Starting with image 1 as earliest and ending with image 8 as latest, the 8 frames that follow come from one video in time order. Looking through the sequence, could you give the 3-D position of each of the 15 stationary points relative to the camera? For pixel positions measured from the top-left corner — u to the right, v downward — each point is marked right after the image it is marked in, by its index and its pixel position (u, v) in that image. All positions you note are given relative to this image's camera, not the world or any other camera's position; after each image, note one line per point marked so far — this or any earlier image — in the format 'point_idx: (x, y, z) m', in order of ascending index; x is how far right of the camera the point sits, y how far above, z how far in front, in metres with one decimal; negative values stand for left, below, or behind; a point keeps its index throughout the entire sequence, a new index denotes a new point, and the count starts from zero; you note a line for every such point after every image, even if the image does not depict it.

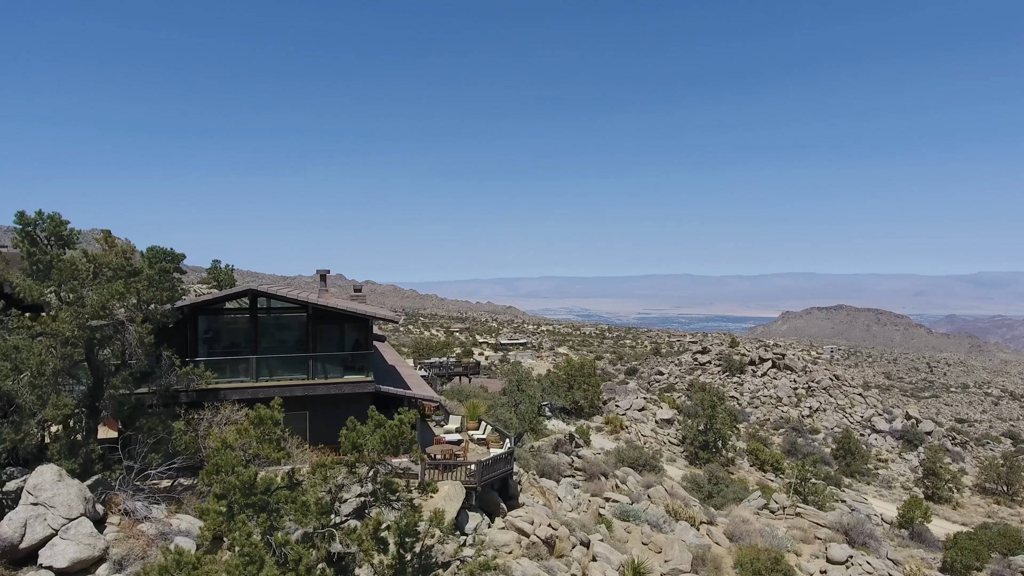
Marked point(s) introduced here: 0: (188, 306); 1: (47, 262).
0: (-9.4, -0.5, +17.1) m
1: (-9.0, +0.5, +11.3) m
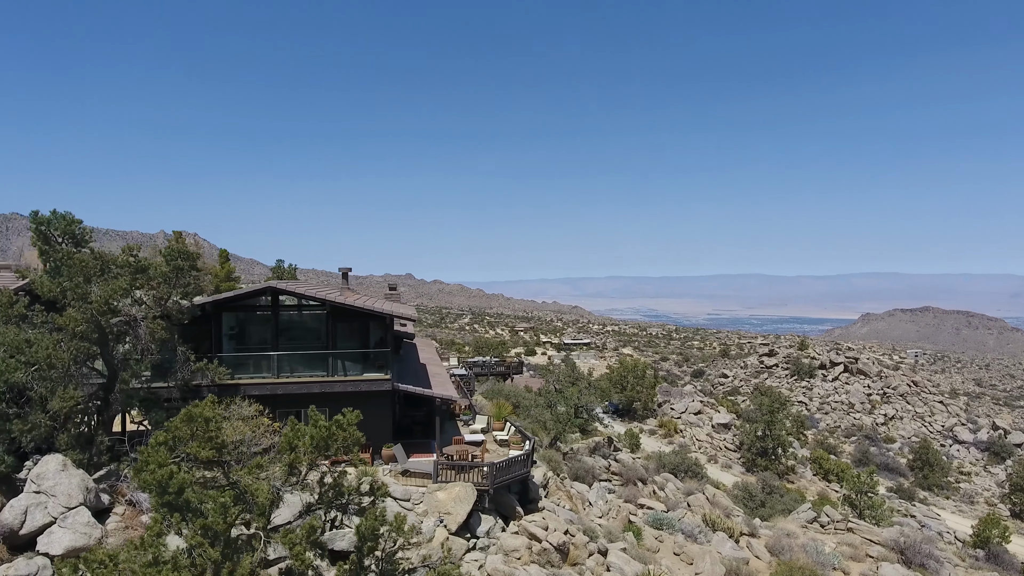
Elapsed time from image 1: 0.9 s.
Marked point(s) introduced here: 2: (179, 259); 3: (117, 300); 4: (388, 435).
0: (-8.9, -0.4, +17.5) m
1: (-9.1, +0.6, +11.8) m
2: (-7.7, +0.7, +14.0) m
3: (-8.1, -0.2, +11.9) m
4: (-3.8, -4.6, +18.4) m
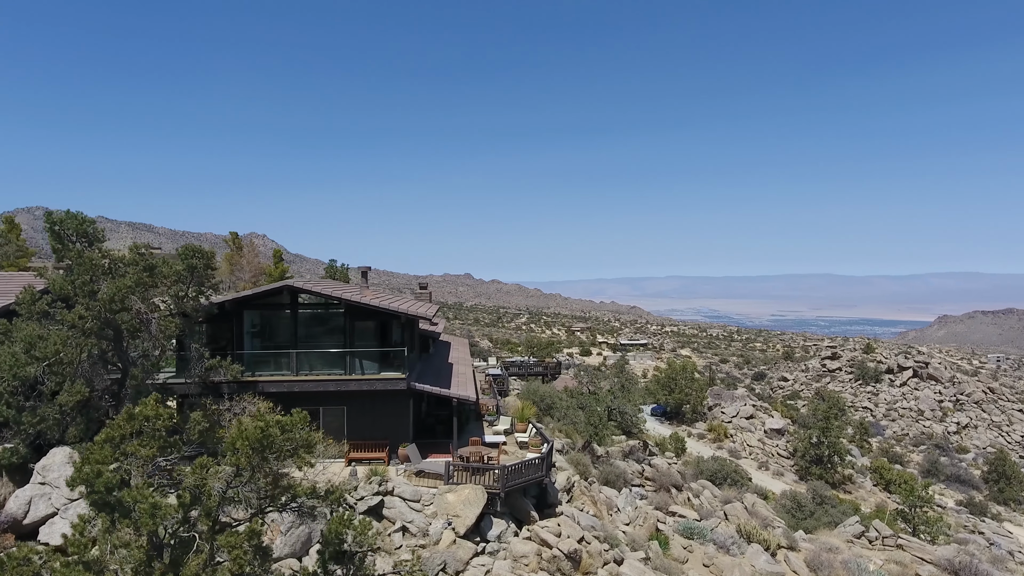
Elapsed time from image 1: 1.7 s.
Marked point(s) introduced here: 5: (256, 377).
0: (-8.4, -0.4, +17.9) m
1: (-9.1, +0.6, +12.2) m
2: (-7.5, +0.7, +14.2) m
3: (-8.1, -0.1, +12.2) m
4: (-3.3, -4.5, +18.3) m
5: (-7.5, -2.6, +17.3) m
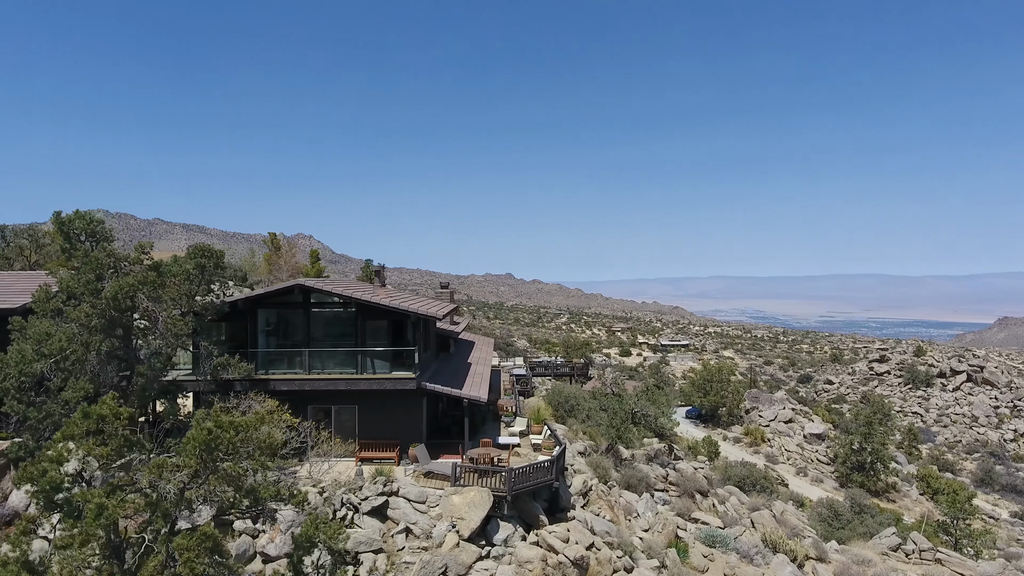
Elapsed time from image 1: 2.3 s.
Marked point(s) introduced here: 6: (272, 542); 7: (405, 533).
0: (-8.0, -0.4, +18.1) m
1: (-9.1, +0.7, +12.4) m
2: (-7.4, +0.8, +14.4) m
3: (-8.0, -0.1, +12.3) m
4: (-2.9, -4.5, +18.2) m
5: (-7.2, -2.6, +17.4) m
6: (-5.0, -5.3, +12.4) m
7: (-2.5, -5.8, +13.9) m
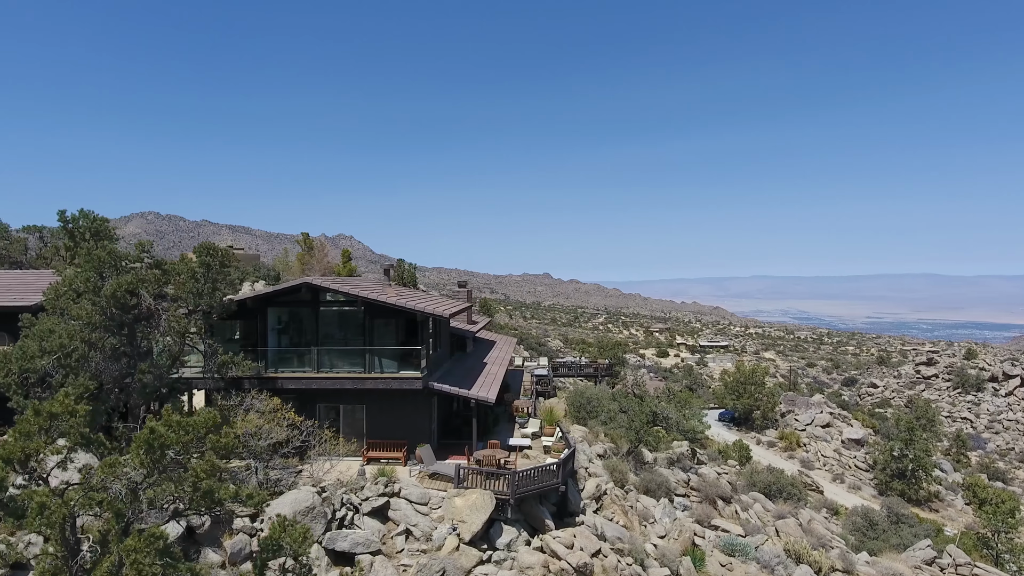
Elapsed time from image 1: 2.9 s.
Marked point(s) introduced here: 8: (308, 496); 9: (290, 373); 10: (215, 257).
0: (-7.7, -0.3, +18.2) m
1: (-9.1, +0.7, +12.6) m
2: (-7.3, +0.8, +14.5) m
3: (-8.1, 0.0, +12.5) m
4: (-2.6, -4.5, +18.0) m
5: (-6.9, -2.5, +17.5) m
6: (-5.1, -5.2, +12.3) m
7: (-2.5, -5.7, +13.7) m
8: (-4.5, -4.6, +13.0) m
9: (-6.6, -2.5, +17.5) m
10: (-7.2, +0.8, +14.4) m
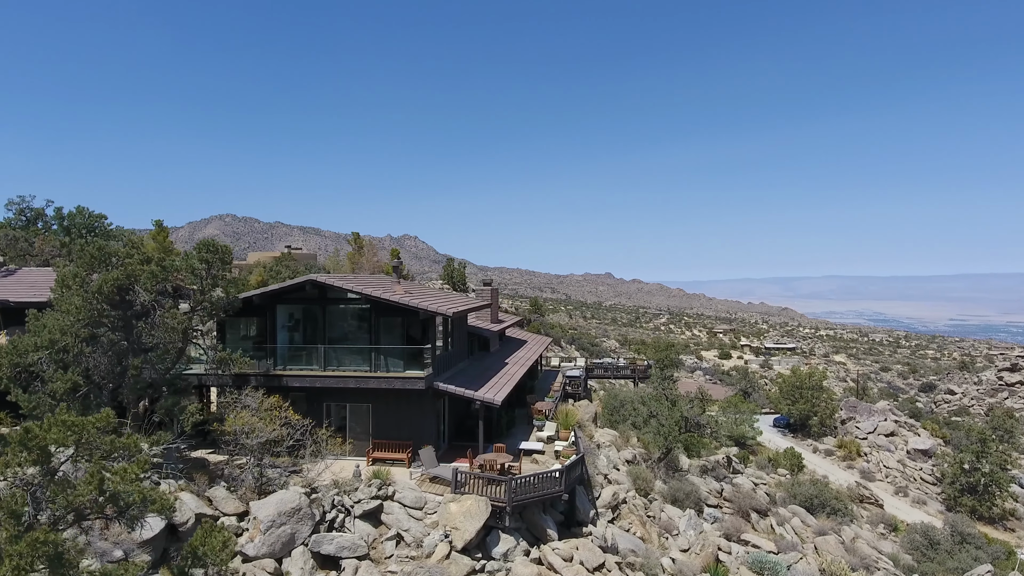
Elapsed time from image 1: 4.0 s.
0: (-7.4, -0.2, +18.2) m
1: (-9.3, +0.8, +12.8) m
2: (-7.4, +0.9, +14.5) m
3: (-8.3, 0.0, +12.6) m
4: (-2.4, -4.4, +17.6) m
5: (-6.7, -2.4, +17.4) m
6: (-5.4, -5.2, +12.1) m
7: (-2.6, -5.7, +13.3) m
8: (-4.7, -4.5, +12.8) m
9: (-6.3, -2.4, +17.5) m
10: (-7.3, +0.8, +14.4) m
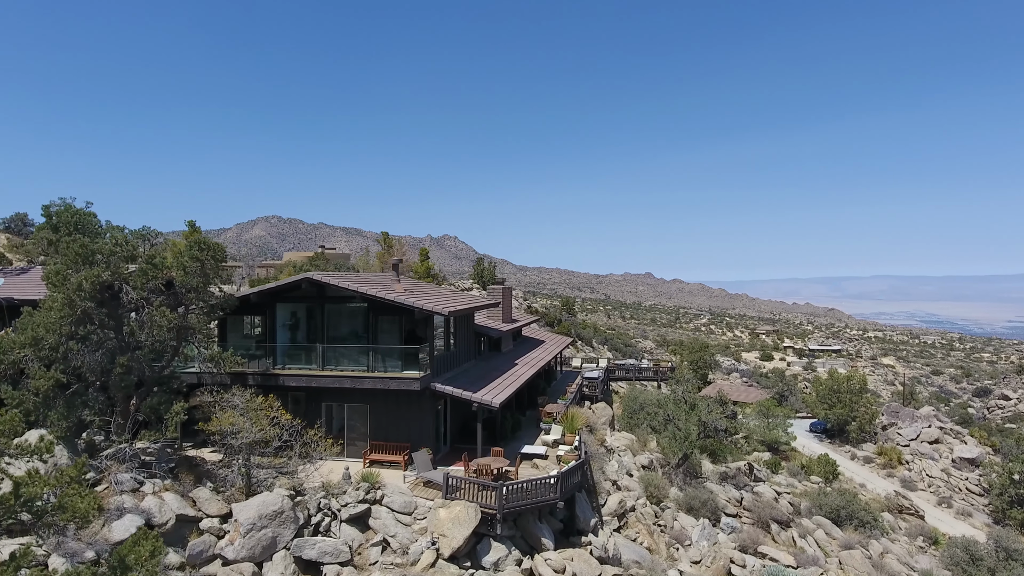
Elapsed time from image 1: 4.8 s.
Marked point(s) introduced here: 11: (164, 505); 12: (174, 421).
0: (-7.4, -0.2, +18.1) m
1: (-9.5, +0.9, +12.8) m
2: (-7.5, +0.9, +14.4) m
3: (-8.6, +0.1, +12.5) m
4: (-2.4, -4.4, +17.2) m
5: (-6.7, -2.4, +17.3) m
6: (-5.7, -5.1, +11.9) m
7: (-2.9, -5.6, +12.9) m
8: (-4.9, -4.5, +12.5) m
9: (-6.3, -2.4, +17.3) m
10: (-7.4, +0.9, +14.3) m
11: (-7.0, -4.4, +11.9) m
12: (-7.4, -2.9, +12.9) m
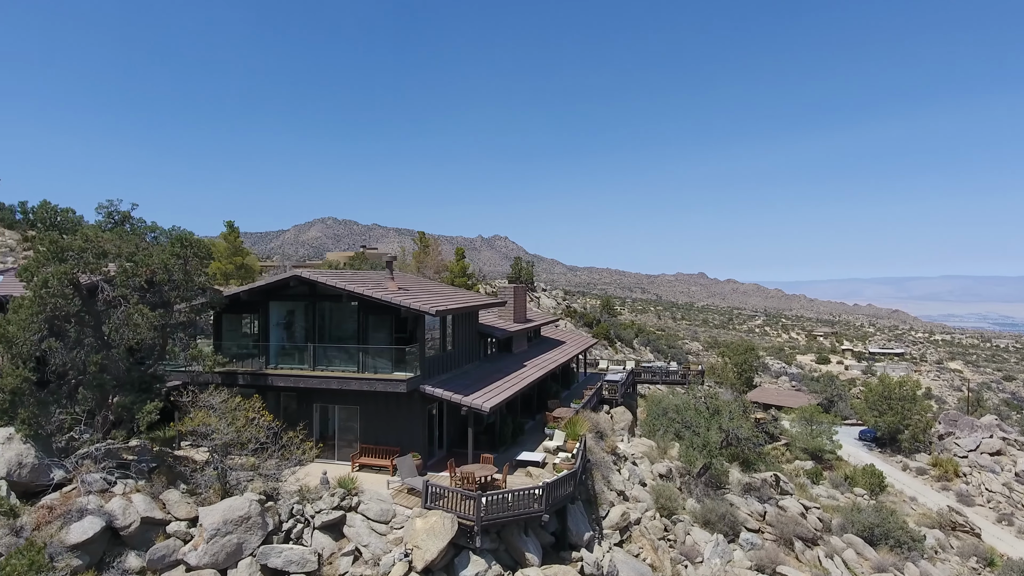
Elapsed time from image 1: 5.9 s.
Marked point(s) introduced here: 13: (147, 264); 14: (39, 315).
0: (-7.4, -0.1, +17.8) m
1: (-10.0, +0.9, +12.7) m
2: (-7.8, +1.0, +14.1) m
3: (-9.0, +0.1, +12.4) m
4: (-2.5, -4.3, +16.6) m
5: (-6.8, -2.3, +17.0) m
6: (-6.2, -5.1, +11.6) m
7: (-3.3, -5.6, +12.4) m
8: (-5.4, -4.4, +12.1) m
9: (-6.4, -2.3, +17.0) m
10: (-7.7, +0.9, +14.1) m
11: (-7.5, -4.3, +11.7) m
12: (-7.8, -2.8, +12.7) m
13: (-8.5, +0.6, +13.8) m
14: (-9.6, -0.6, +12.2) m
